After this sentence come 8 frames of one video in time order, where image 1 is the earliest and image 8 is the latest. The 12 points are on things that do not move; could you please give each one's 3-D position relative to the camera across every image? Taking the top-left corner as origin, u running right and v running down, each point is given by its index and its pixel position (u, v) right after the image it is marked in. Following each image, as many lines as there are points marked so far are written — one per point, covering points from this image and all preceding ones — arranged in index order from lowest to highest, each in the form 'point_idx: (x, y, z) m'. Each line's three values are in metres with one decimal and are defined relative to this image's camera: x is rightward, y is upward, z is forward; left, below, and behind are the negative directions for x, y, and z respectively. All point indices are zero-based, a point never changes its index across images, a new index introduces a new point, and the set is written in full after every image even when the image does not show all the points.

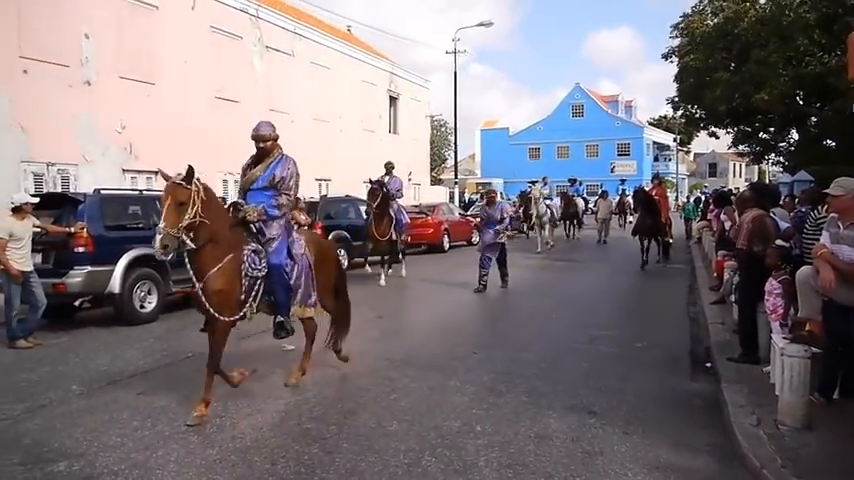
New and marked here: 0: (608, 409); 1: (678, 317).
0: (+1.9, -1.5, +8.9) m
1: (+3.5, -1.1, +12.2) m
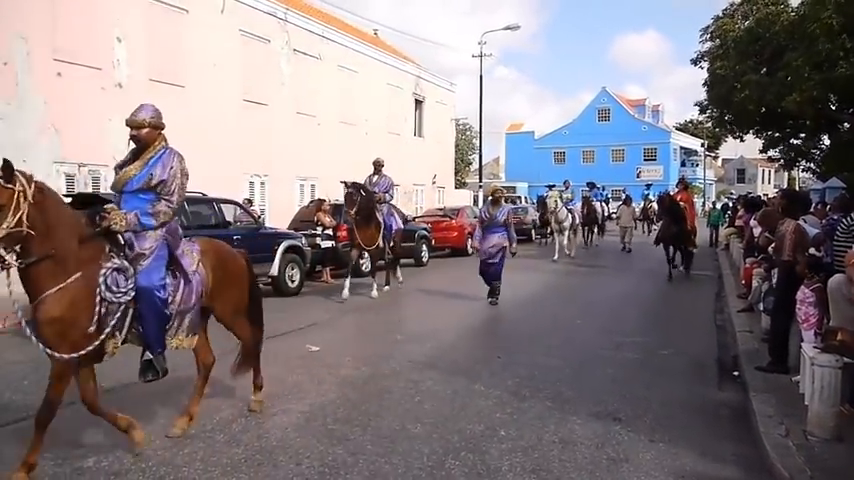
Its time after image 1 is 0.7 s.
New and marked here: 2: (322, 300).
0: (+2.1, -1.6, +8.9) m
1: (+3.9, -1.2, +12.1) m
2: (-1.7, -1.1, +13.7) m
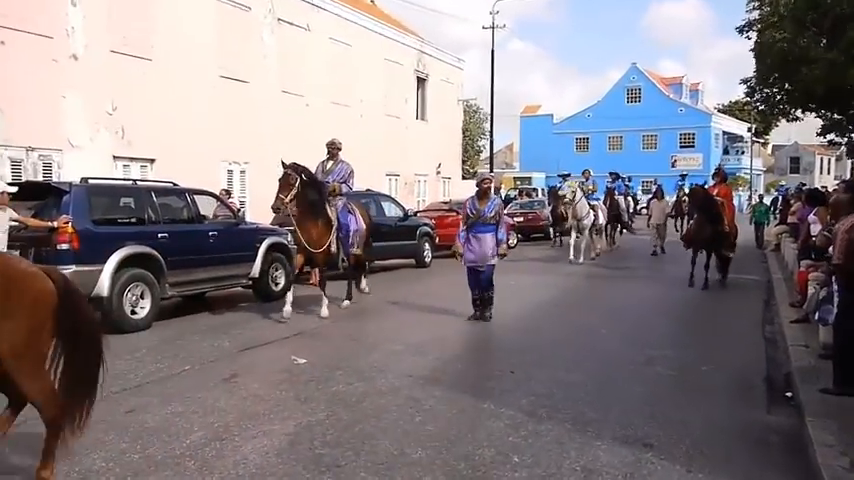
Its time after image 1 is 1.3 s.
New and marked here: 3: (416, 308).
0: (+2.1, -1.6, +7.3) m
1: (+3.9, -1.2, +10.5) m
2: (-1.6, -1.0, +12.2) m
3: (-0.2, -1.0, +12.1) m
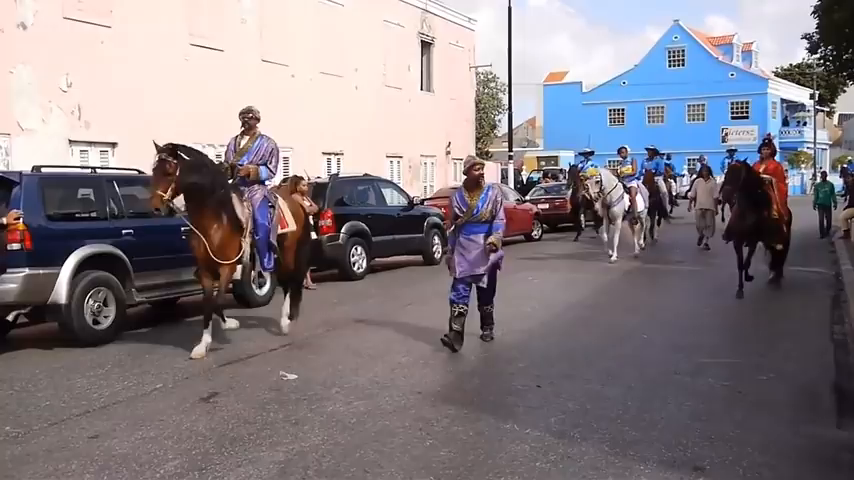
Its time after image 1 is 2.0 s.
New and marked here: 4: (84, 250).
0: (+2.1, -1.5, +5.9) m
1: (+4.0, -1.1, +9.0) m
2: (-1.5, -0.9, +10.8) m
3: (-0.1, -0.9, +10.6) m
4: (-3.5, -0.1, +8.8) m
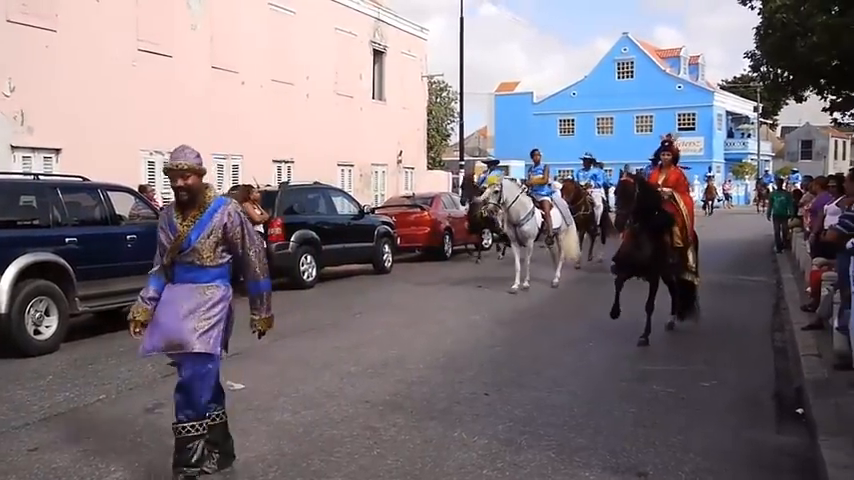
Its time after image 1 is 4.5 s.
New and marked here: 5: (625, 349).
0: (+1.8, -1.6, +6.0) m
1: (+3.5, -1.2, +9.2) m
2: (-2.1, -1.0, +10.7) m
3: (-0.7, -1.0, +10.6) m
4: (-4.0, -0.2, +8.7) m
5: (+2.1, -1.2, +9.3) m
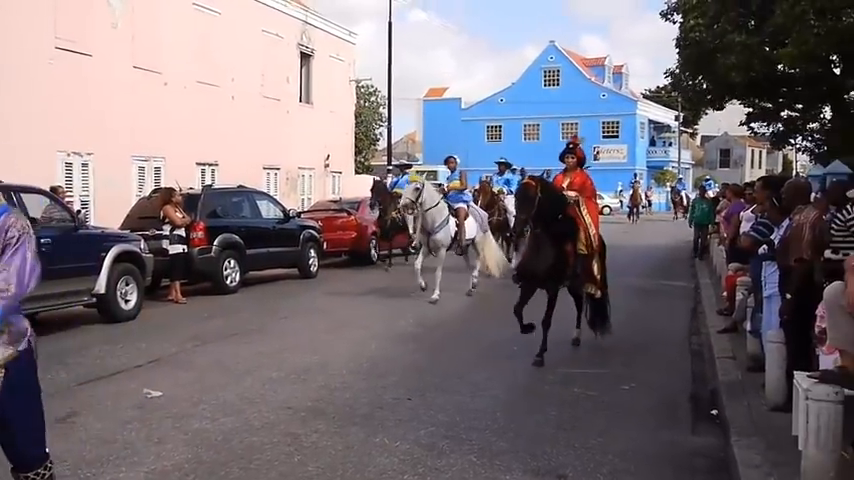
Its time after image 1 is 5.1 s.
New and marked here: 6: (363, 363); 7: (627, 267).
0: (+1.2, -1.7, +6.1) m
1: (+2.7, -1.2, +9.4) m
2: (-3.0, -1.0, +10.6) m
3: (-1.5, -1.0, +10.6) m
4: (-4.7, -0.2, +8.4) m
5: (+1.3, -1.2, +9.5) m
6: (-0.6, -1.2, +8.9) m
7: (+3.8, -0.5, +16.9) m
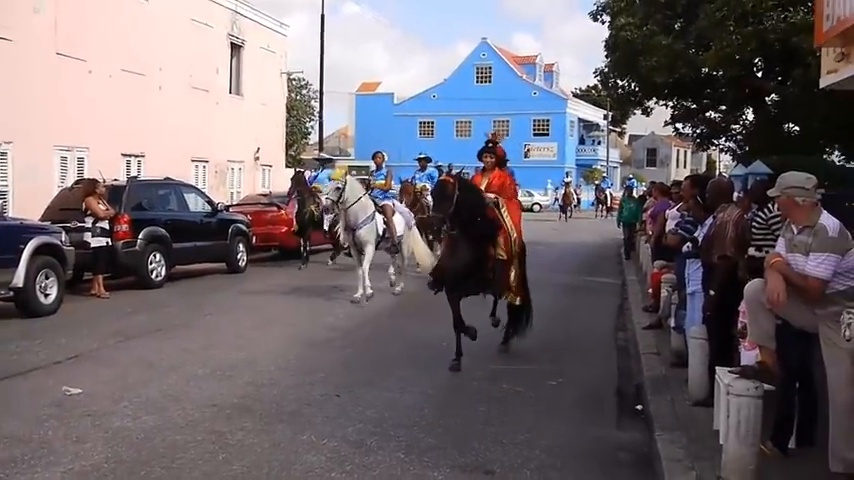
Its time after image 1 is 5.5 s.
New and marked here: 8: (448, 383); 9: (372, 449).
0: (+0.7, -1.6, +6.1) m
1: (+2.0, -1.2, +9.6) m
2: (-3.8, -0.9, +10.3) m
3: (-2.4, -1.0, +10.4) m
4: (-5.3, -0.1, +8.0) m
5: (+0.6, -1.2, +9.5) m
6: (-1.3, -1.2, +8.8) m
7: (+2.5, -0.5, +17.1) m
8: (+0.2, -1.4, +8.2) m
9: (-0.4, -1.6, +6.5) m
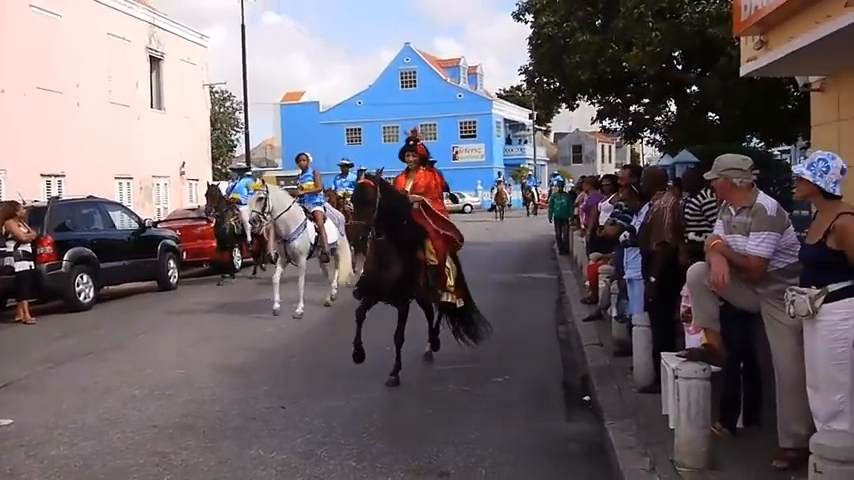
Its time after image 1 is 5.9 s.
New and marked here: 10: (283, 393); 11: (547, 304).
0: (+0.4, -1.6, +6.1) m
1: (+1.3, -1.2, +9.7) m
2: (-4.5, -1.2, +9.9) m
3: (-3.1, -1.2, +10.1) m
4: (-5.9, -0.4, +7.5) m
5: (-0.1, -1.2, +9.5) m
6: (-1.9, -1.3, +8.6) m
7: (+1.2, -0.6, +17.2) m
8: (-0.3, -1.4, +8.2) m
9: (-0.8, -1.6, +6.3) m
10: (-1.3, -1.4, +8.0) m
11: (+1.6, -0.9, +12.0) m
